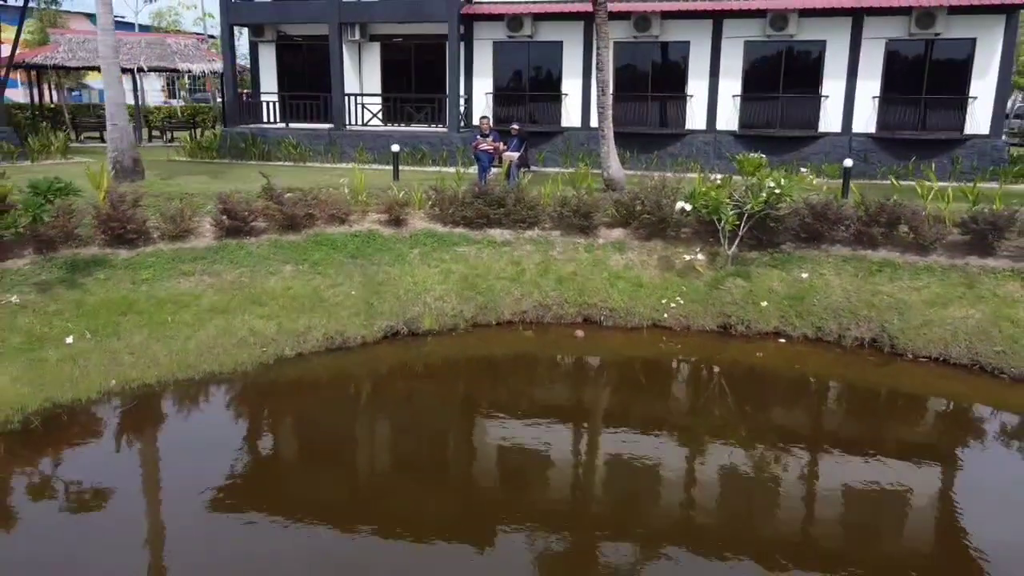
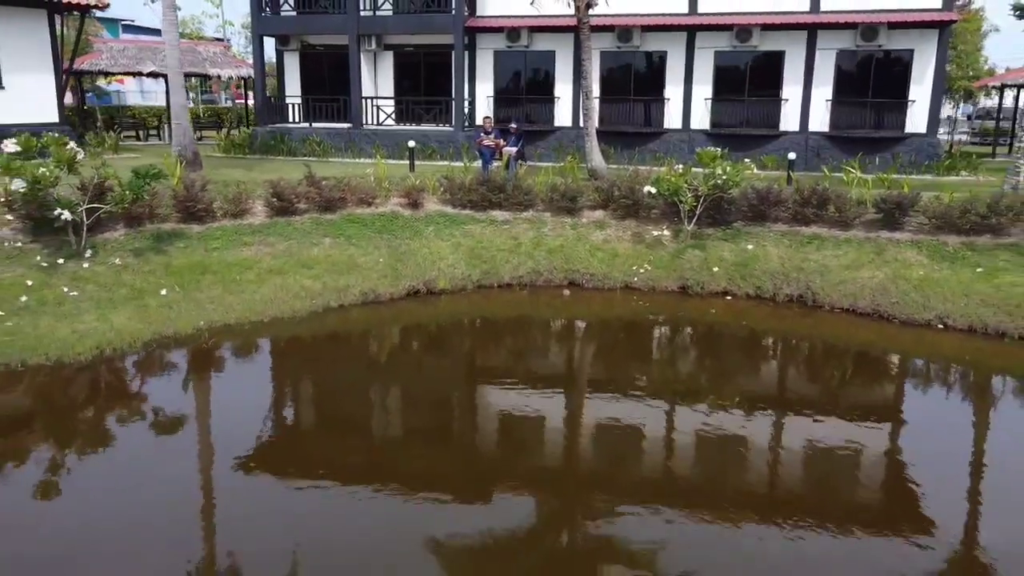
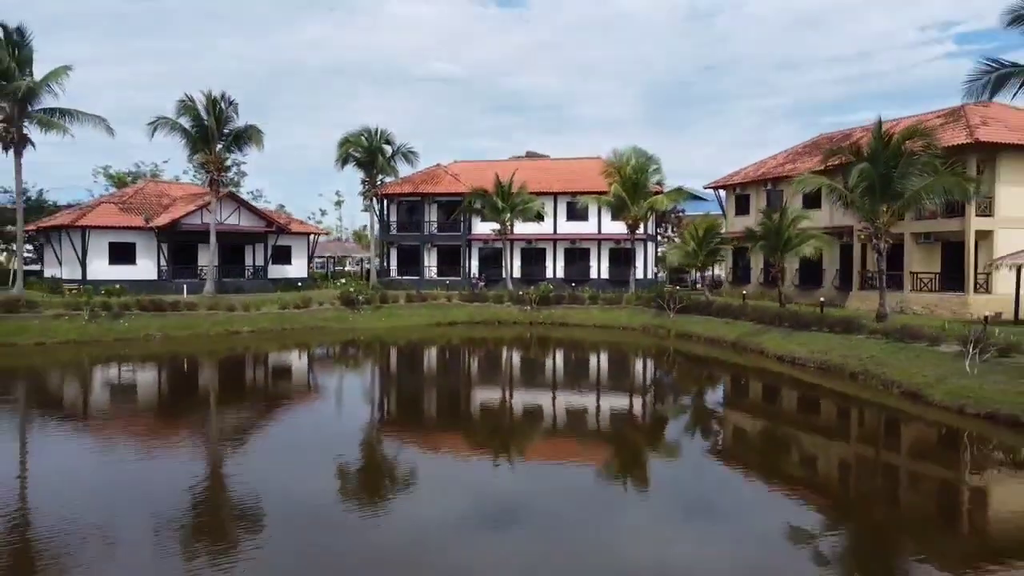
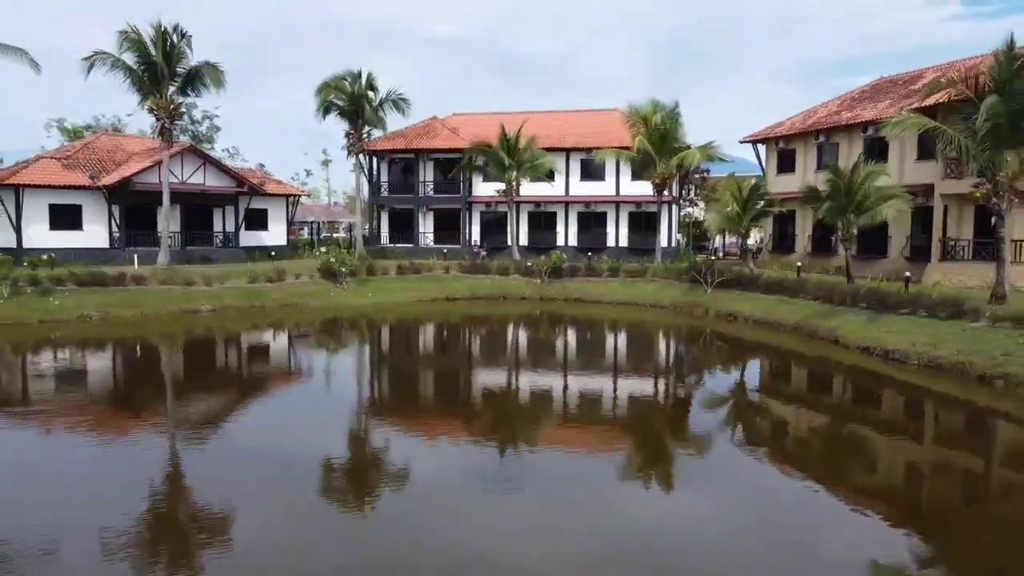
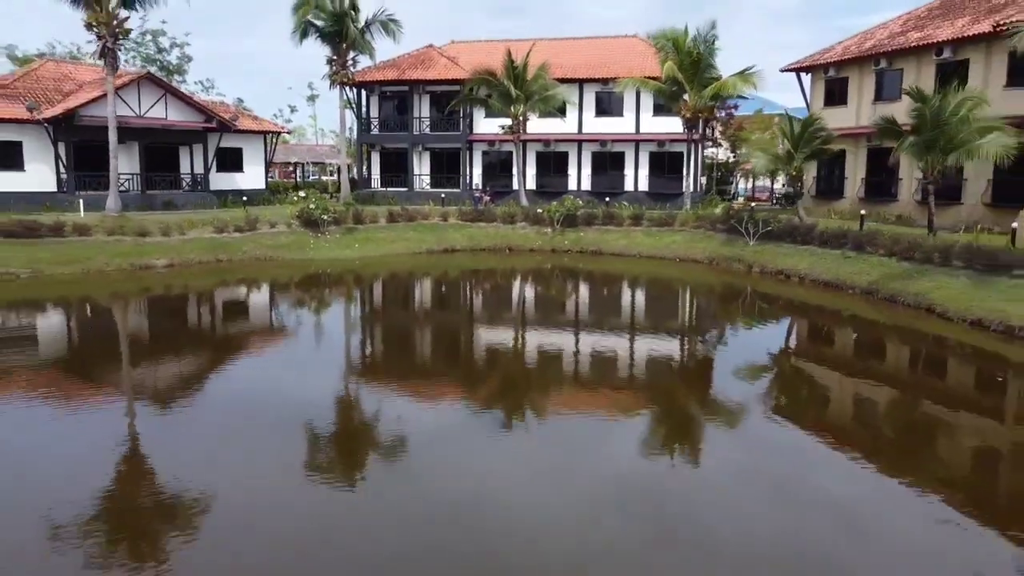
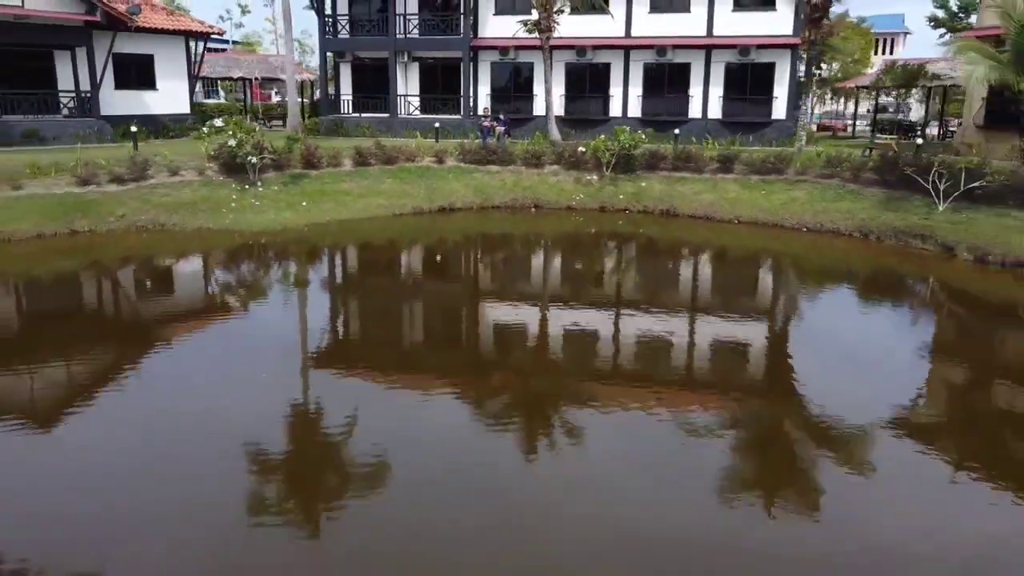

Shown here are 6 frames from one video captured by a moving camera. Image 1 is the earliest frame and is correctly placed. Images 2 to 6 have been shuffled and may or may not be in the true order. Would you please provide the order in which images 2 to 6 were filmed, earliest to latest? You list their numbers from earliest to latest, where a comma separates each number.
2, 6, 5, 4, 3
